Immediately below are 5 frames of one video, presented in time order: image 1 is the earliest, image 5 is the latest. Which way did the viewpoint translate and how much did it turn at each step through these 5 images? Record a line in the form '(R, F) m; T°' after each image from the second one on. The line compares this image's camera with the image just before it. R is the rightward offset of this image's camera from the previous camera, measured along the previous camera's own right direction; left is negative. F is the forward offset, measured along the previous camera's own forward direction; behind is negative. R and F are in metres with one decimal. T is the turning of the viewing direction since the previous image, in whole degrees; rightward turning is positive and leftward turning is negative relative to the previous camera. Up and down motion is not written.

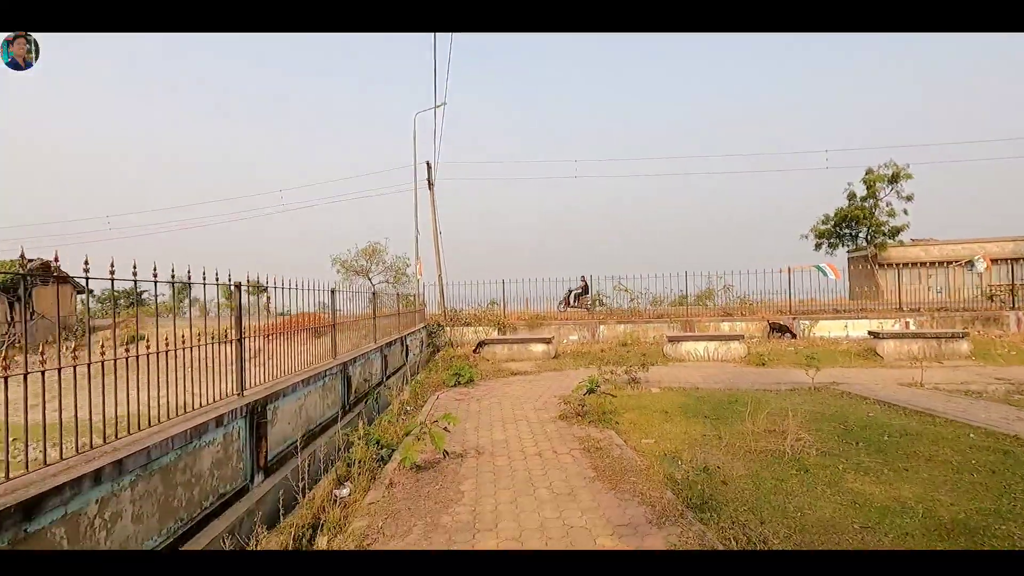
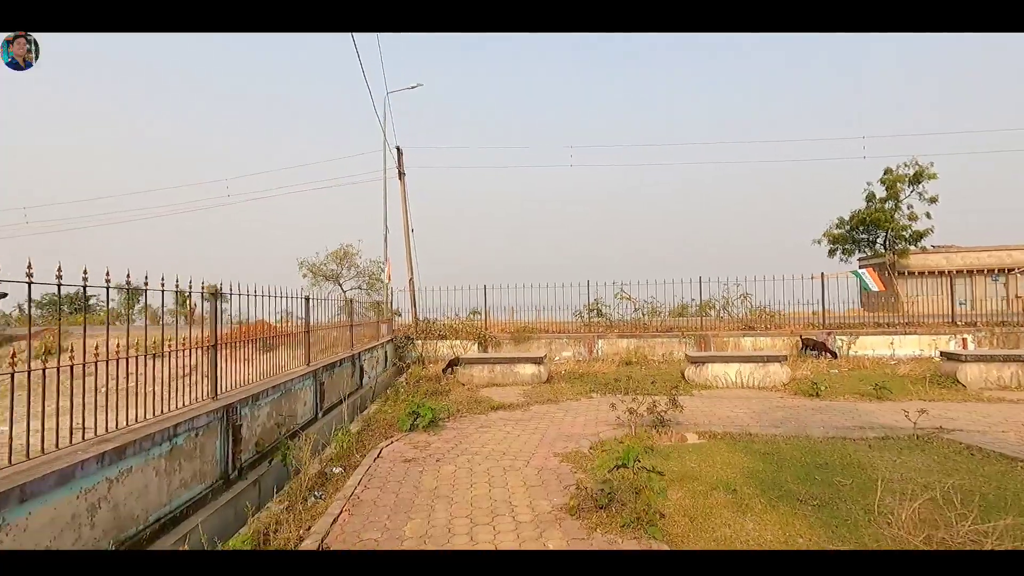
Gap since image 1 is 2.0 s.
(+0.1, +2.3) m; +2°
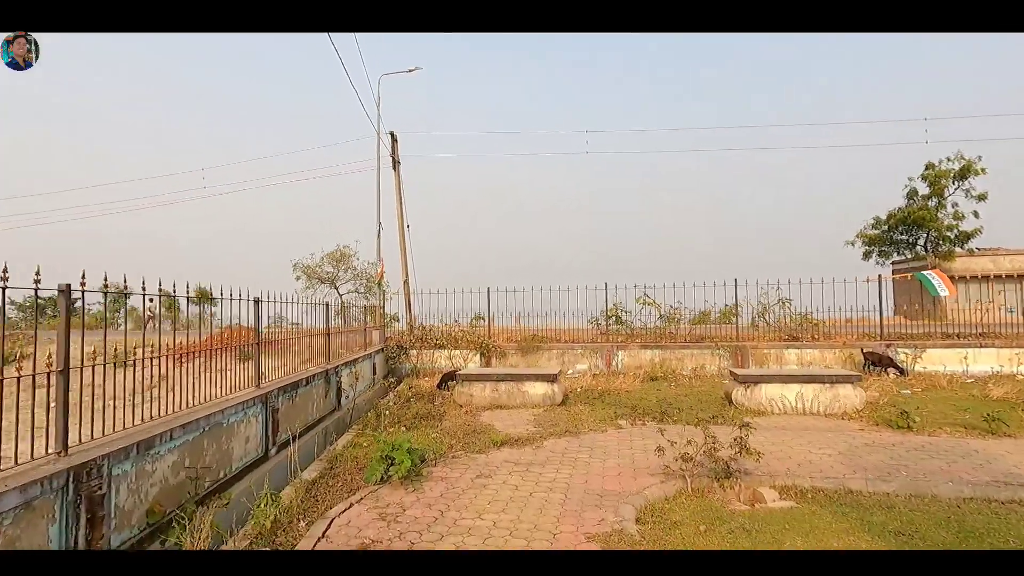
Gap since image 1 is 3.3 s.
(0.0, +1.6) m; -1°
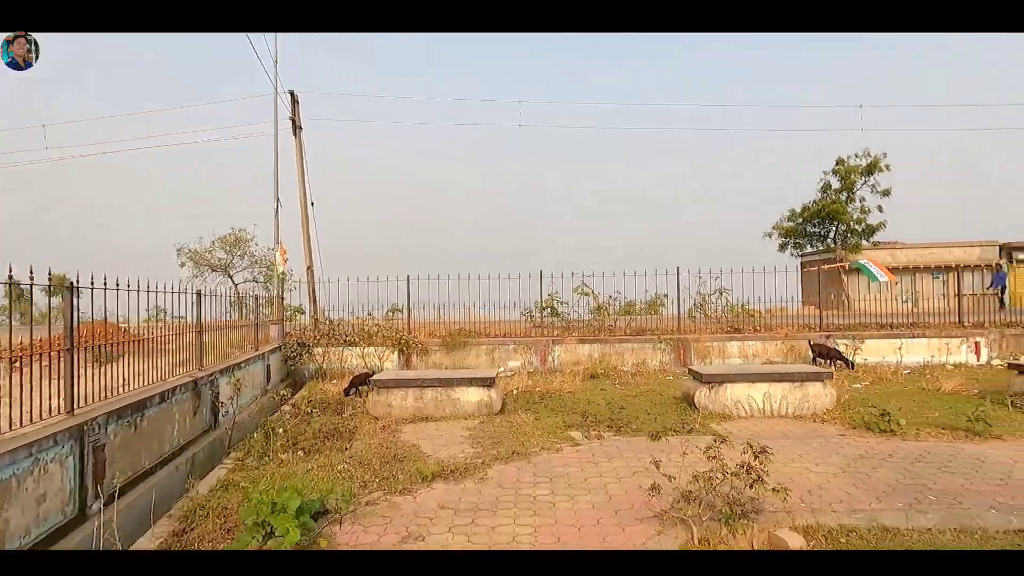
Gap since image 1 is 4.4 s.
(-0.1, +1.3) m; +9°
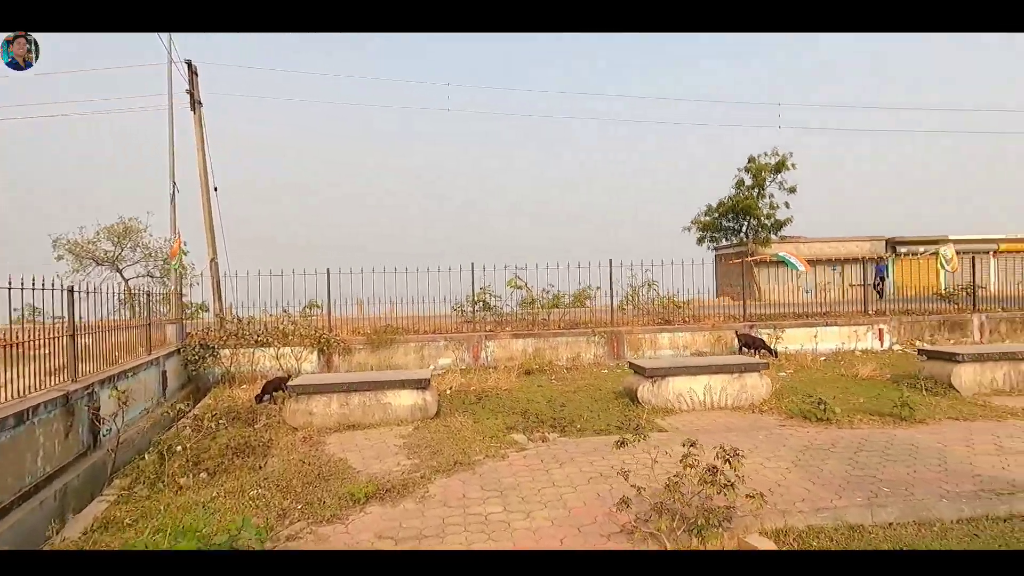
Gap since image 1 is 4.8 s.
(-0.2, +0.5) m; +8°
